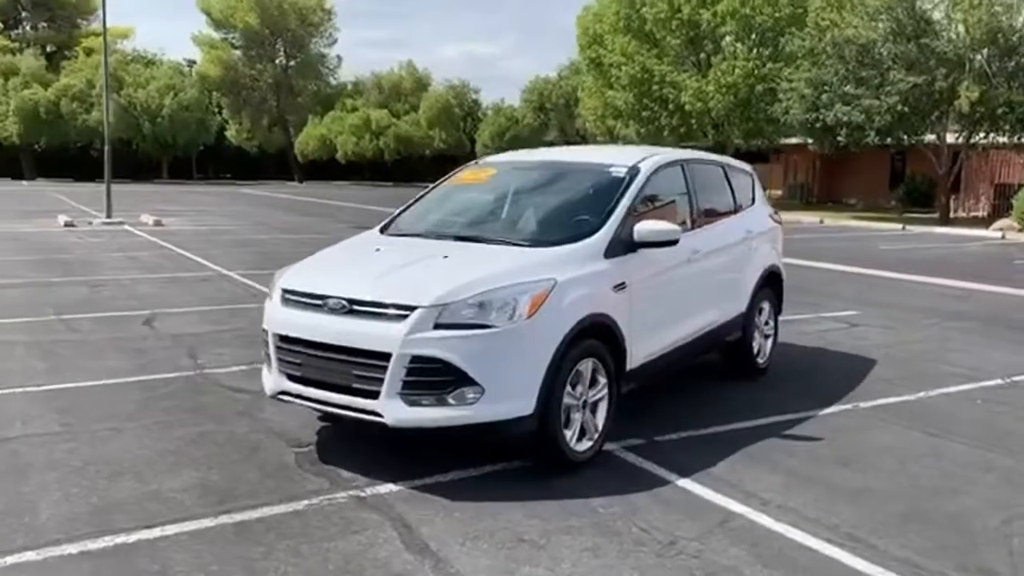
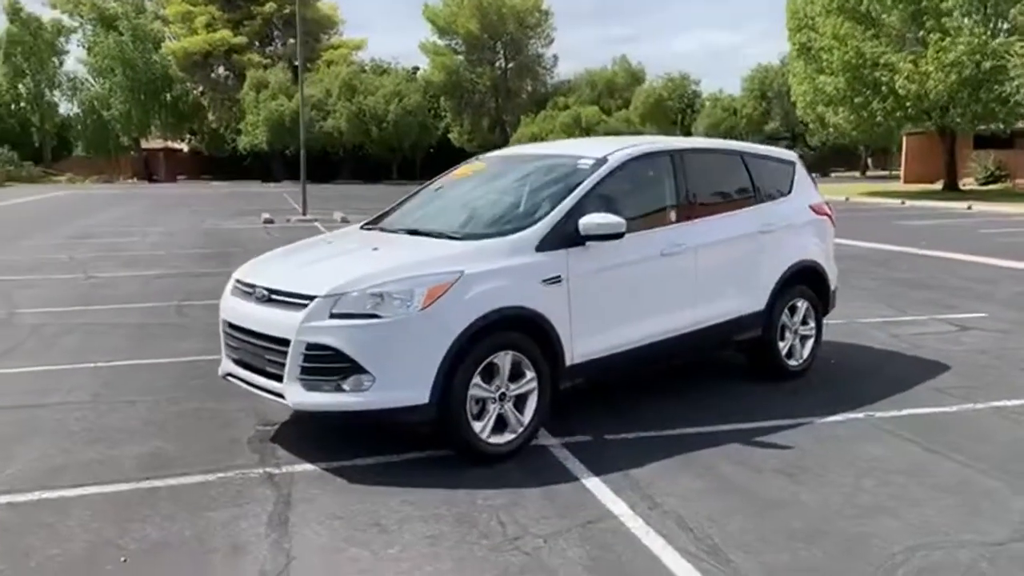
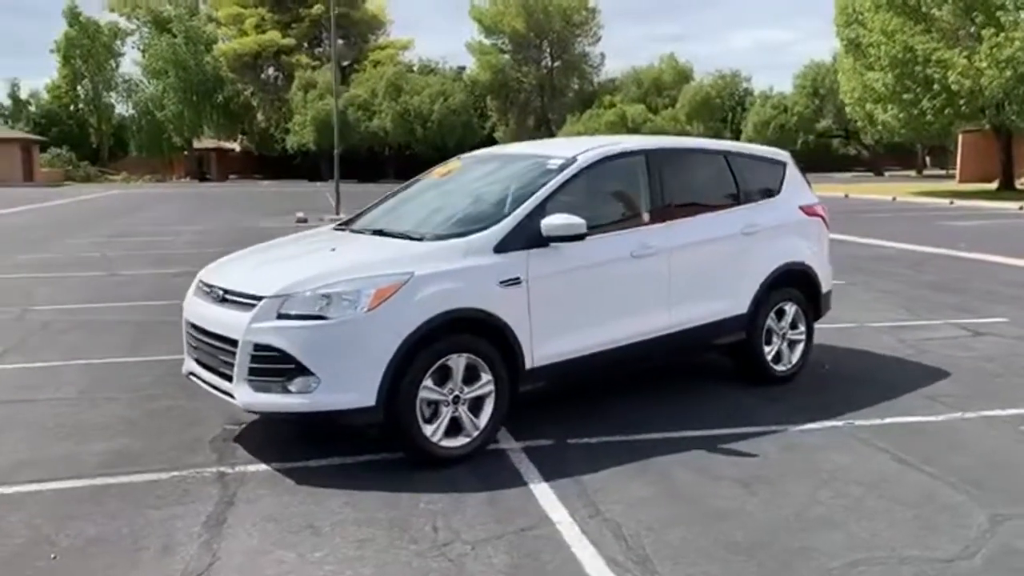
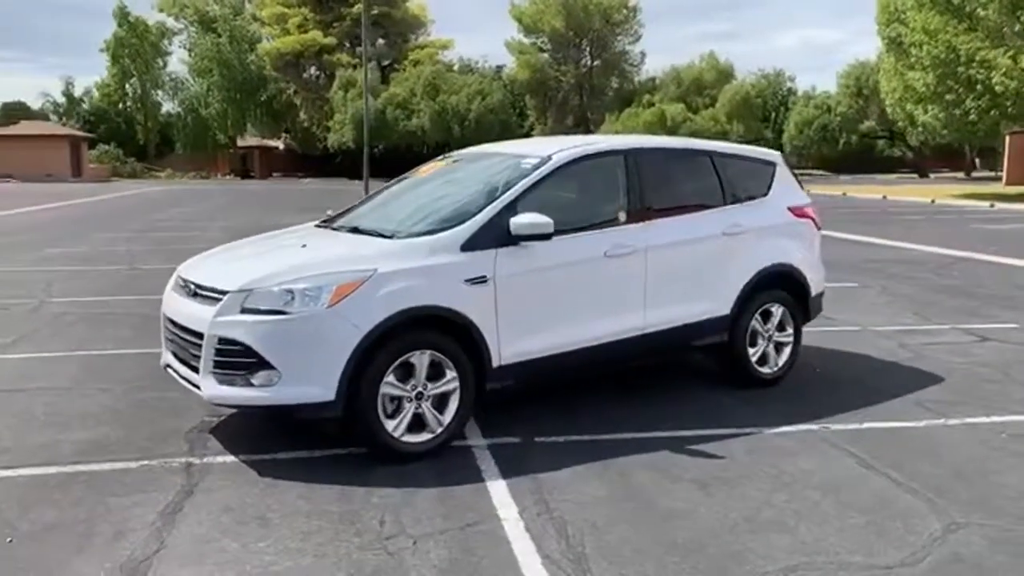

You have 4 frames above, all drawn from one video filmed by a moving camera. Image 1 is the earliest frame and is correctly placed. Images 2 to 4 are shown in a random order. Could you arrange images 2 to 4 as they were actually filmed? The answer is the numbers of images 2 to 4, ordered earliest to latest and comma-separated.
2, 3, 4
